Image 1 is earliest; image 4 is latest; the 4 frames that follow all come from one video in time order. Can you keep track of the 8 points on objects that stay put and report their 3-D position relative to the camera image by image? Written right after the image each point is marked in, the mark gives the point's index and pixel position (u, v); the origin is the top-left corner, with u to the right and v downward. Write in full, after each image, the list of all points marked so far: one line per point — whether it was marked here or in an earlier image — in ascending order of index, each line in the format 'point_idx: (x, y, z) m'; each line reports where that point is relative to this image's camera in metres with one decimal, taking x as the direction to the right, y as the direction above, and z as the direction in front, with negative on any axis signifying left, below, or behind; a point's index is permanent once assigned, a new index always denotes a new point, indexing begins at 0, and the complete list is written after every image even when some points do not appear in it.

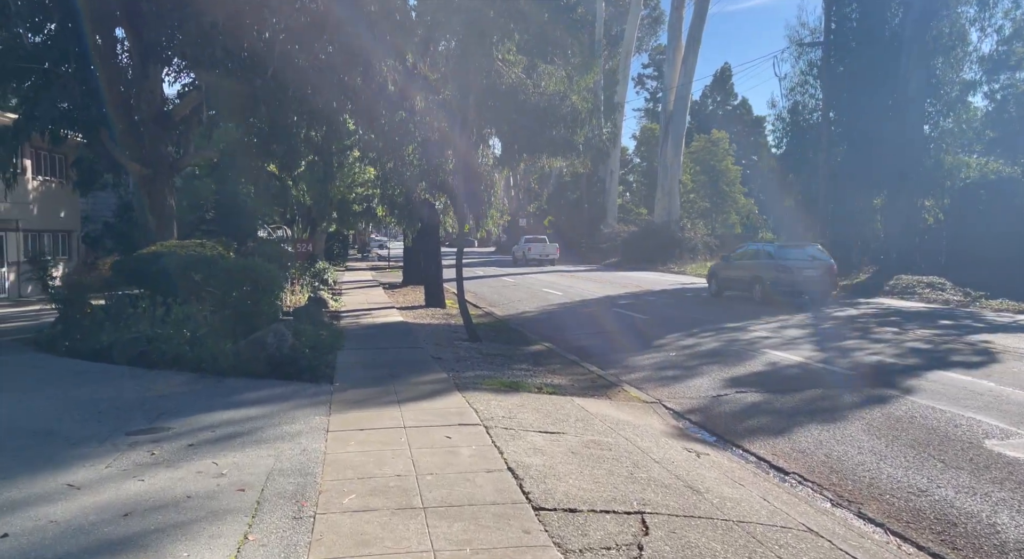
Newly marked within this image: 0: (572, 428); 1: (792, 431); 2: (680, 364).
0: (+0.5, -1.2, +6.6) m
1: (+2.6, -1.4, +7.4) m
2: (+2.5, -1.2, +11.7) m
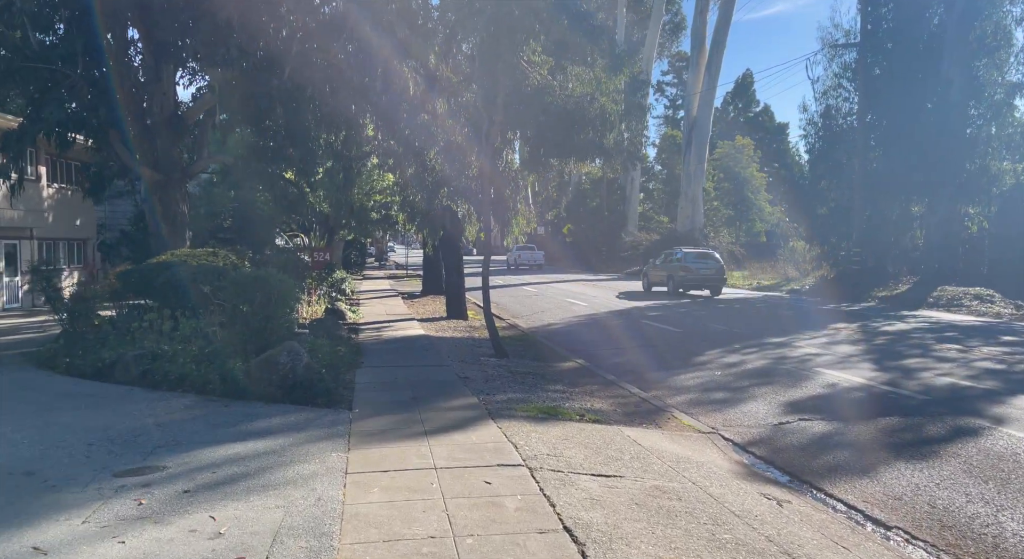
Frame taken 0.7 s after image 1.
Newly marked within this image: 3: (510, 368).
0: (+0.8, -1.3, +5.7) m
1: (+2.9, -1.5, +6.5) m
2: (+2.9, -1.4, +10.7) m
3: (0.0, -1.3, +11.5) m
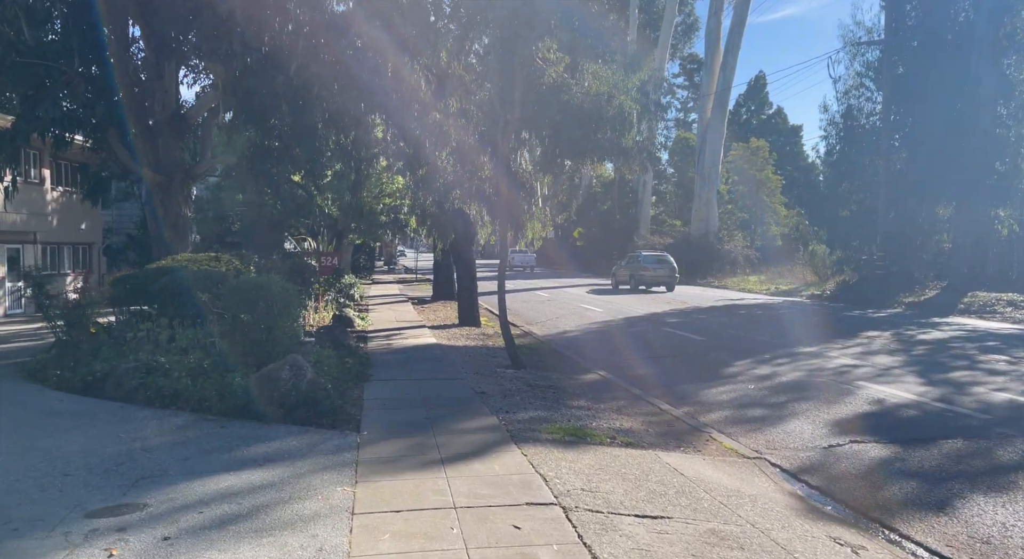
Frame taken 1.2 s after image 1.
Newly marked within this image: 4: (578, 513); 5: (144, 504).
0: (+1.0, -1.4, +4.9) m
1: (+3.1, -1.6, +5.7) m
2: (+3.1, -1.5, +10.0) m
3: (+0.2, -1.4, +10.8) m
4: (+0.4, -1.4, +4.7) m
5: (-2.3, -1.4, +4.9) m
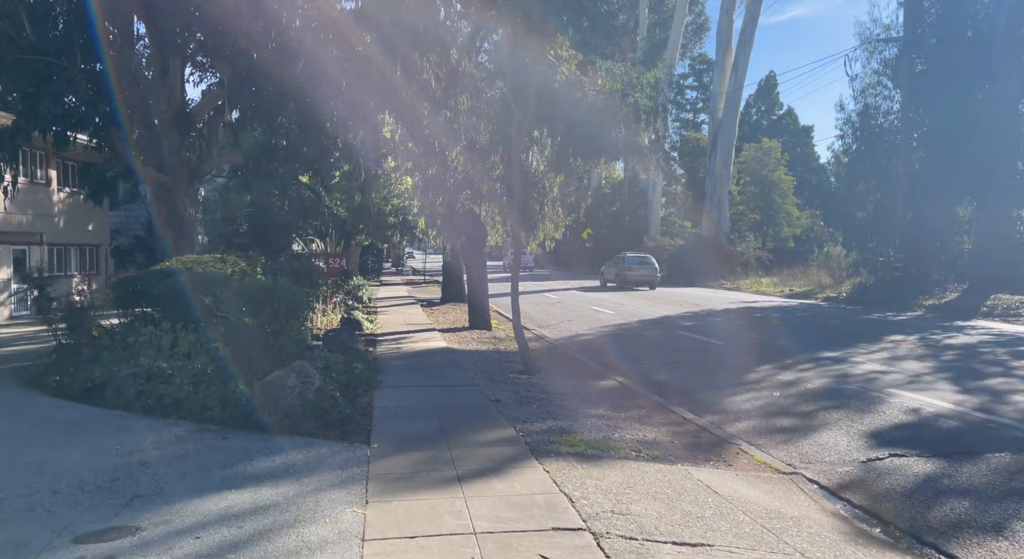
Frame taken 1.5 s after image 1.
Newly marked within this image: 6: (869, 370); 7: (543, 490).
0: (+1.2, -1.4, +4.5) m
1: (+3.3, -1.6, +5.2) m
2: (+3.3, -1.5, +9.5) m
3: (+0.4, -1.4, +10.3) m
4: (+0.5, -1.4, +4.3) m
5: (-2.1, -1.4, +4.5) m
6: (+5.3, -1.3, +11.8) m
7: (+0.2, -1.4, +5.2) m
